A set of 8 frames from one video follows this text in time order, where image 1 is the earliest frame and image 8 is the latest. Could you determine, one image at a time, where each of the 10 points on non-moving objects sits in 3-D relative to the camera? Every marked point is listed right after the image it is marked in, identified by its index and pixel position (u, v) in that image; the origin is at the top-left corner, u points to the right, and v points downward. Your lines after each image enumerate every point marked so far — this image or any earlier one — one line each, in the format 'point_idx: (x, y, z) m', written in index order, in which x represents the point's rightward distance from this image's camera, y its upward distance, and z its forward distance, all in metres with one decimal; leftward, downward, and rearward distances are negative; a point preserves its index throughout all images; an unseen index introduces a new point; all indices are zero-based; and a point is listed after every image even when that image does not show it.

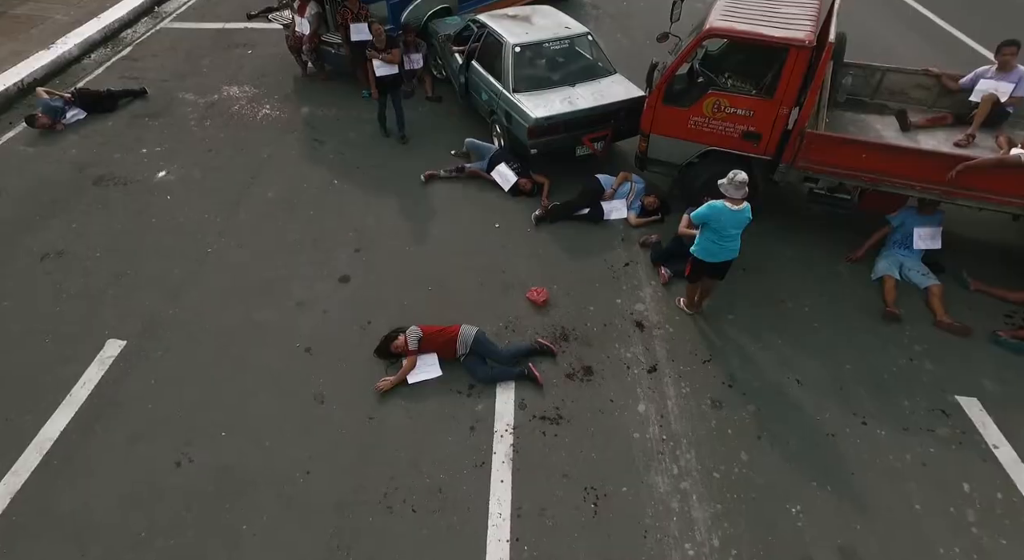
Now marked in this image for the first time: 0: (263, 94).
0: (-3.9, +2.9, +10.5) m
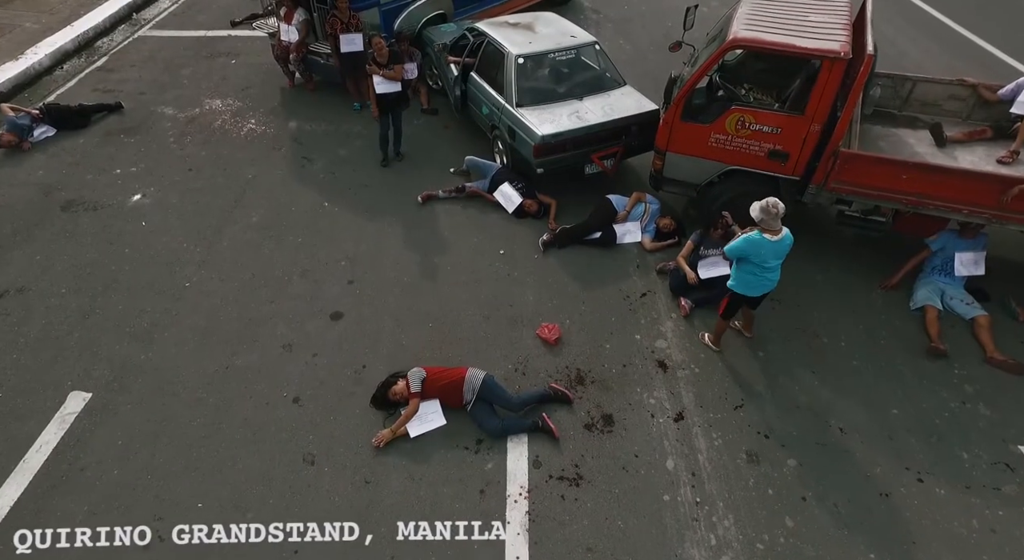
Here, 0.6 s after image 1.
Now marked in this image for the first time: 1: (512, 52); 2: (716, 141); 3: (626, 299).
0: (-3.9, +2.5, +9.9) m
1: (0.0, +2.7, +8.0) m
2: (+2.0, +1.4, +6.7) m
3: (+1.1, -0.2, +6.7) m
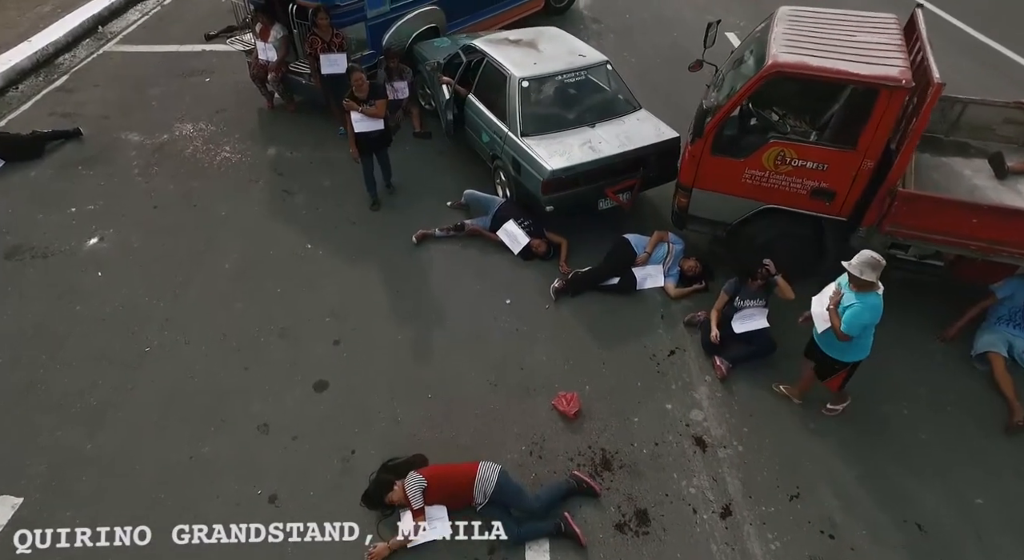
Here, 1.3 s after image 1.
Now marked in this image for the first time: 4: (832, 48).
0: (-3.9, +2.0, +9.0) m
1: (0.0, +2.2, +7.2) m
2: (+2.1, +0.9, +5.9) m
3: (+1.2, -0.7, +5.8) m
4: (+2.7, +1.9, +5.6) m
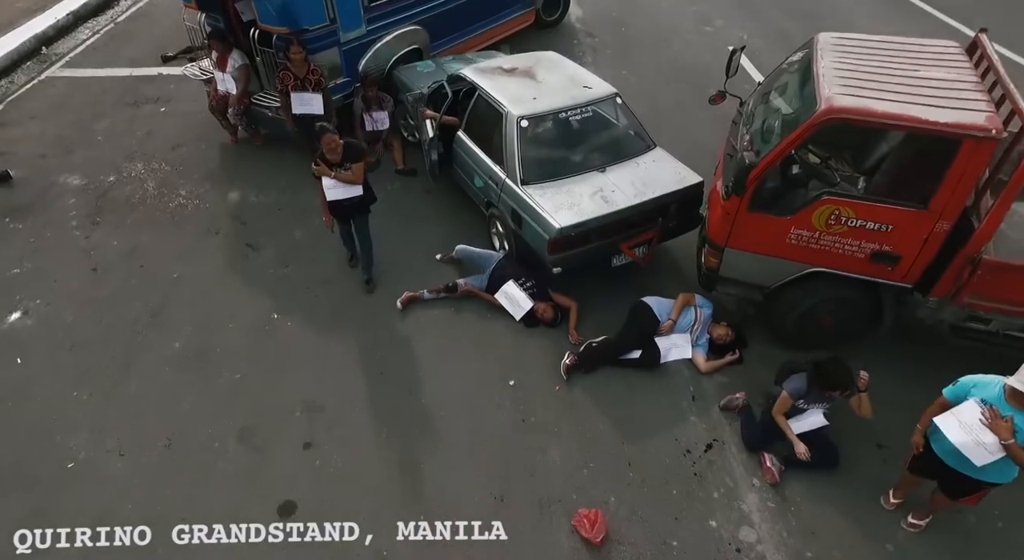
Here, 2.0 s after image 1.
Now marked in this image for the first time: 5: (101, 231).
0: (-4.0, +1.3, +7.9) m
1: (0.0, +1.6, +6.2) m
2: (+2.1, +0.3, +5.0) m
3: (+1.3, -1.3, +4.9) m
4: (+2.7, +1.4, +4.7) m
5: (-4.2, +0.5, +6.9) m
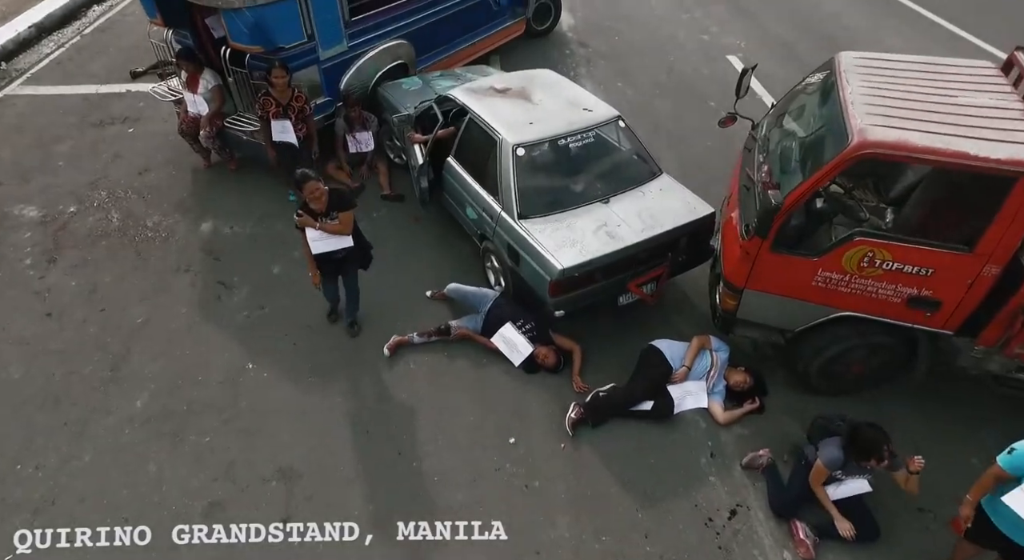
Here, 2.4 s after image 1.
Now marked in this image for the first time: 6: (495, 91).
0: (-4.0, +0.9, +7.3) m
1: (0.0, +1.2, +5.7) m
2: (+2.1, 0.0, +4.6) m
3: (+1.3, -1.6, +4.4) m
4: (+2.7, +1.0, +4.2) m
5: (-4.3, +0.1, +6.3) m
6: (-0.2, +1.8, +6.4) m
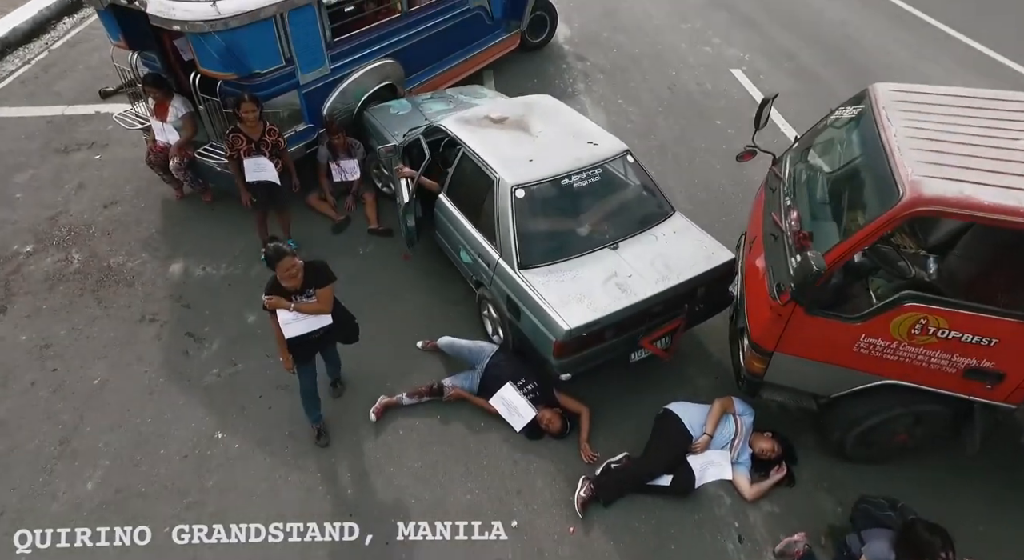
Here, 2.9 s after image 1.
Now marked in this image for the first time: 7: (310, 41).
0: (-4.1, +0.4, +6.7) m
1: (0.0, +0.8, +5.2) m
2: (+2.2, -0.4, +4.0) m
3: (+1.3, -2.0, +3.9) m
4: (+2.7, +0.6, +3.7) m
5: (-4.3, -0.4, +5.7) m
6: (-0.2, +1.4, +5.9) m
7: (-2.0, +2.4, +6.6) m
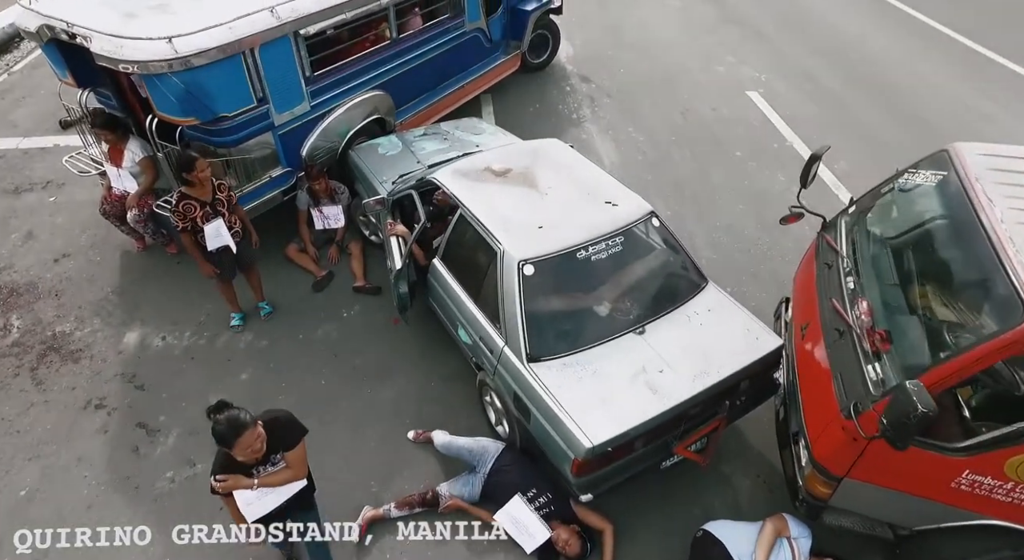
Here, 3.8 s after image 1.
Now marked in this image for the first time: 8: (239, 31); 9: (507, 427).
0: (-4.0, -0.2, +5.9) m
1: (0.0, +0.2, +4.4) m
2: (+2.2, -1.0, +3.2) m
3: (+1.4, -2.6, +3.1) m
4: (+2.8, +0.1, +2.9) m
5: (-4.2, -1.0, +4.9) m
6: (-0.1, +0.8, +5.1) m
7: (-2.0, +1.8, +5.8) m
8: (-2.2, +2.0, +5.3) m
9: (0.0, -1.0, +4.6) m
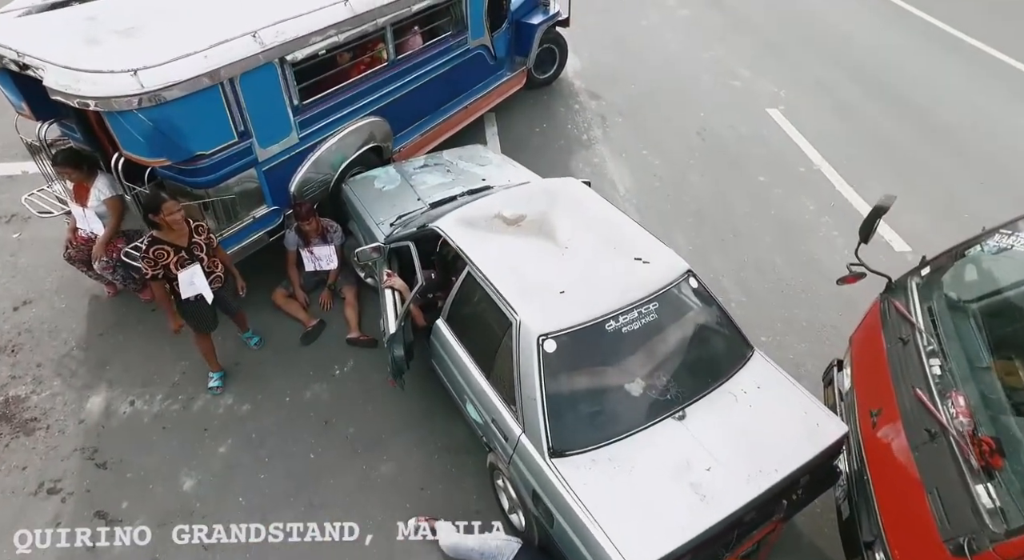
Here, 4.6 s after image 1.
0: (-3.9, -0.6, +5.3) m
1: (+0.1, -0.2, +3.7) m
2: (+2.3, -1.4, +2.6) m
3: (+1.5, -3.0, +2.4) m
4: (+2.9, -0.3, +2.3) m
5: (-4.1, -1.4, +4.2) m
6: (0.0, +0.4, +4.5) m
7: (-1.9, +1.3, +5.2) m
8: (-2.1, +1.5, +4.6) m
9: (+0.1, -1.4, +4.0) m
